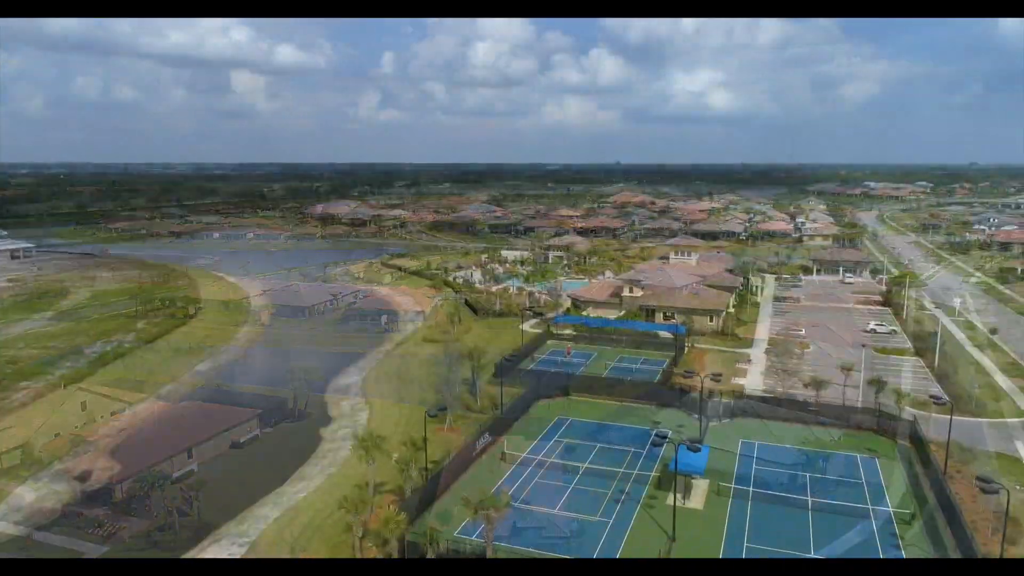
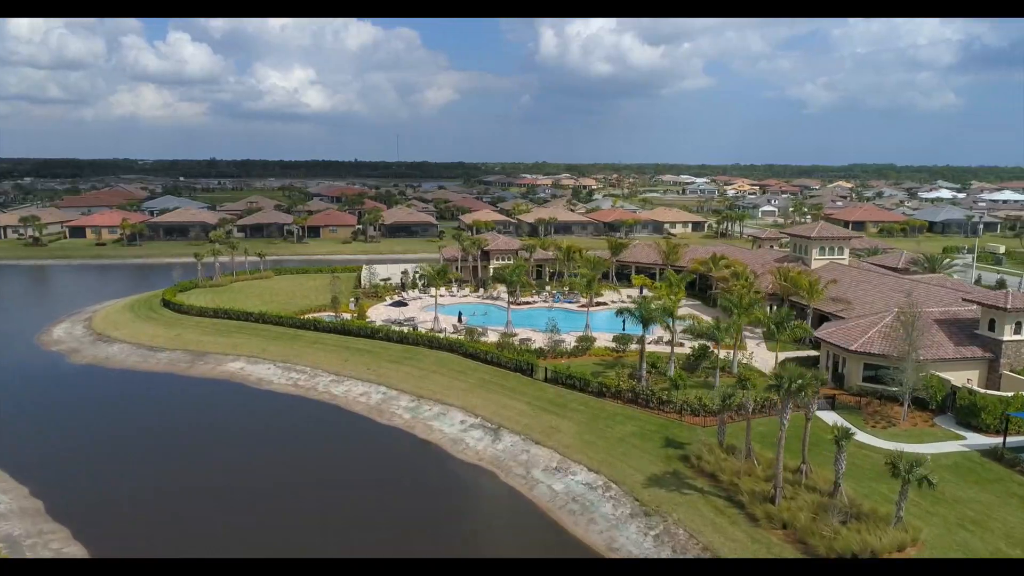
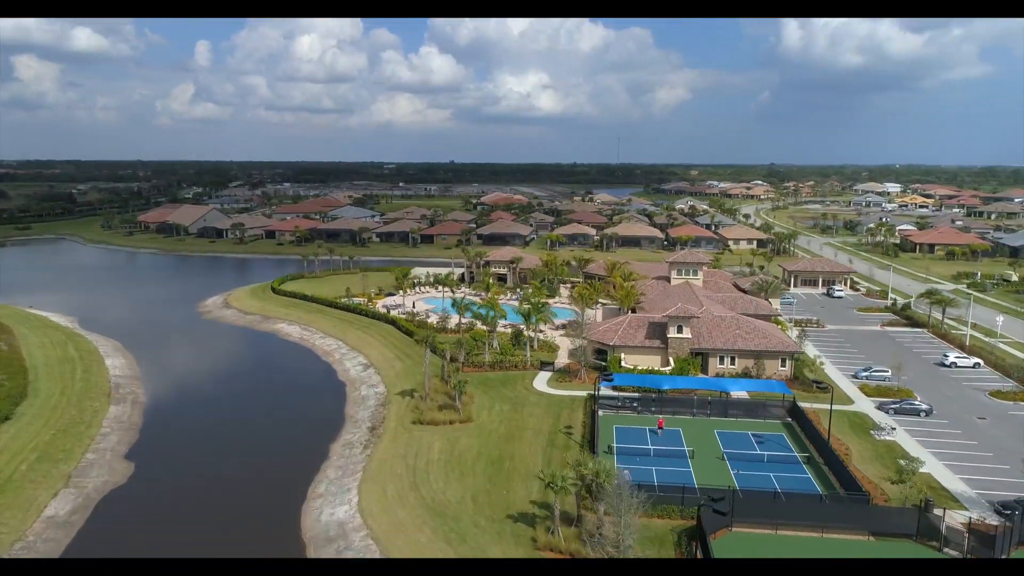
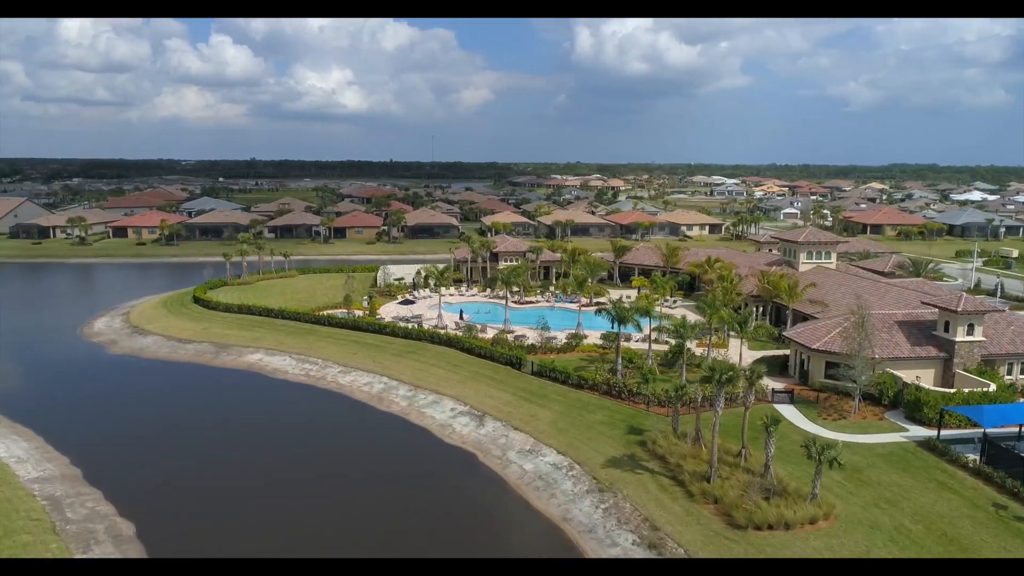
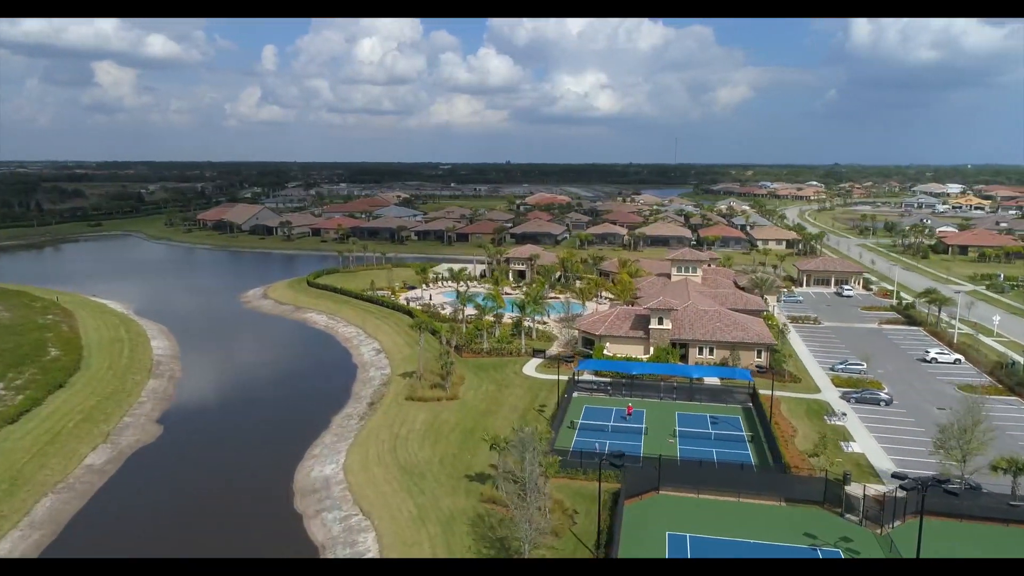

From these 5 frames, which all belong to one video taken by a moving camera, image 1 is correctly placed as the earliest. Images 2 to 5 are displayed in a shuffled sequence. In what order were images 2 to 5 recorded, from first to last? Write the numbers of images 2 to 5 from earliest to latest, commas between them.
5, 3, 4, 2
